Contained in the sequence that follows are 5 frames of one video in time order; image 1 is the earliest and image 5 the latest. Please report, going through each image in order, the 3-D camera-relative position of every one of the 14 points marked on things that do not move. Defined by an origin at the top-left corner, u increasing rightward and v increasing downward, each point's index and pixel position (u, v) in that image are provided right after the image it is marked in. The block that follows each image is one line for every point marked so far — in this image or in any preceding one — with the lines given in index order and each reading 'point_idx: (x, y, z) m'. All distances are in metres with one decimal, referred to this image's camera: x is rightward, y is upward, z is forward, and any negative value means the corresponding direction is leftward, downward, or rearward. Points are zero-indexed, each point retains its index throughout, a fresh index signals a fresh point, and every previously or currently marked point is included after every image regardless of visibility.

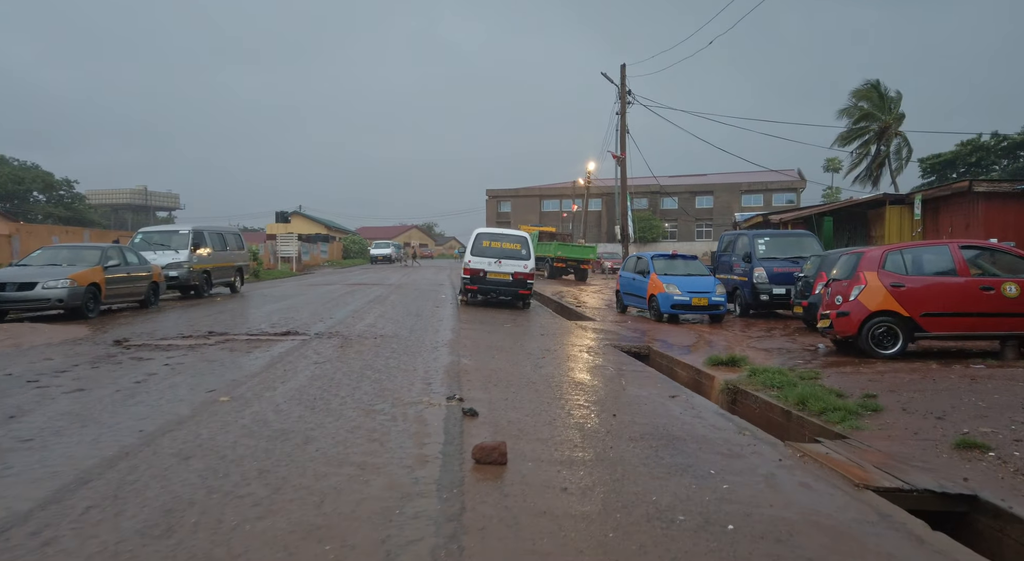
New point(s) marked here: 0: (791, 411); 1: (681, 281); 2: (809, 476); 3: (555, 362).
0: (+2.6, -1.2, +5.6) m
1: (+3.8, 0.0, +13.5) m
2: (+1.9, -1.3, +3.9) m
3: (+0.6, -1.1, +7.9) m
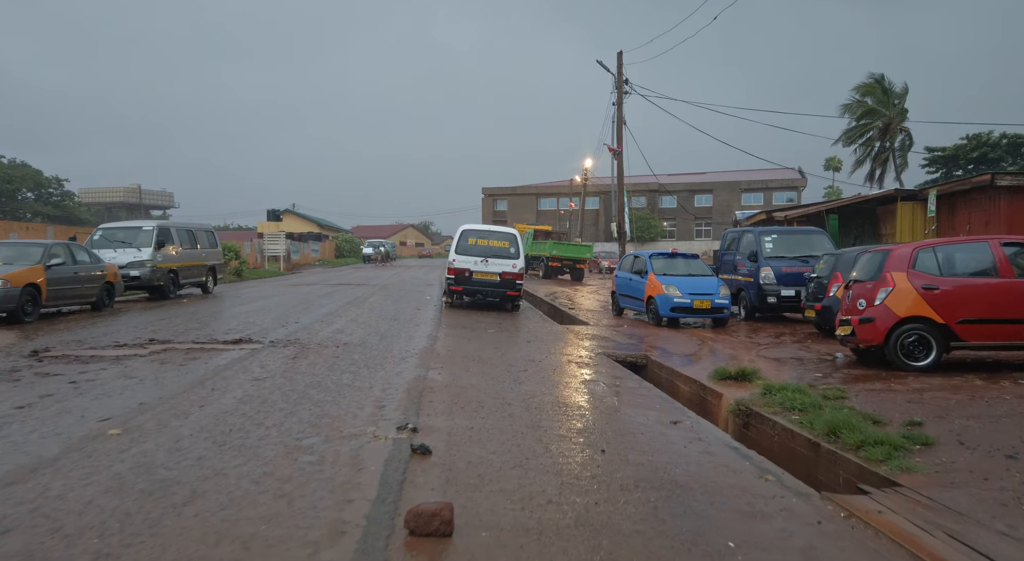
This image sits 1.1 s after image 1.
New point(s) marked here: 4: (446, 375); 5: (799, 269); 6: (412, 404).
0: (+2.3, -1.2, +4.6) m
1: (+3.5, 0.0, +12.5) m
2: (+1.7, -1.3, +2.9) m
3: (+0.3, -1.1, +6.9) m
4: (-0.7, -1.0, +6.5) m
5: (+5.9, +0.2, +12.4) m
6: (-0.9, -1.1, +5.2) m
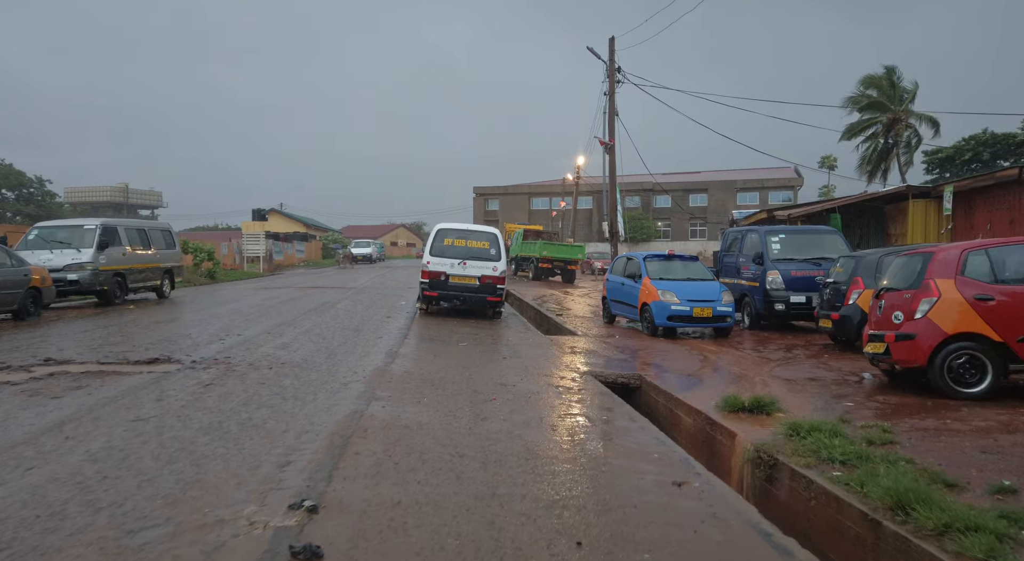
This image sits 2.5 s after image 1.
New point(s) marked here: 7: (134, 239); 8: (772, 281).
0: (+2.0, -1.3, +3.3) m
1: (+3.1, -0.1, +11.2) m
2: (+1.4, -1.4, +1.6) m
3: (0.0, -1.2, +5.6) m
4: (-1.1, -1.1, +5.2) m
5: (+5.5, +0.1, +11.1) m
6: (-1.2, -1.2, +3.9) m
7: (-8.9, +1.0, +14.2) m
8: (+4.8, 0.0, +11.2) m
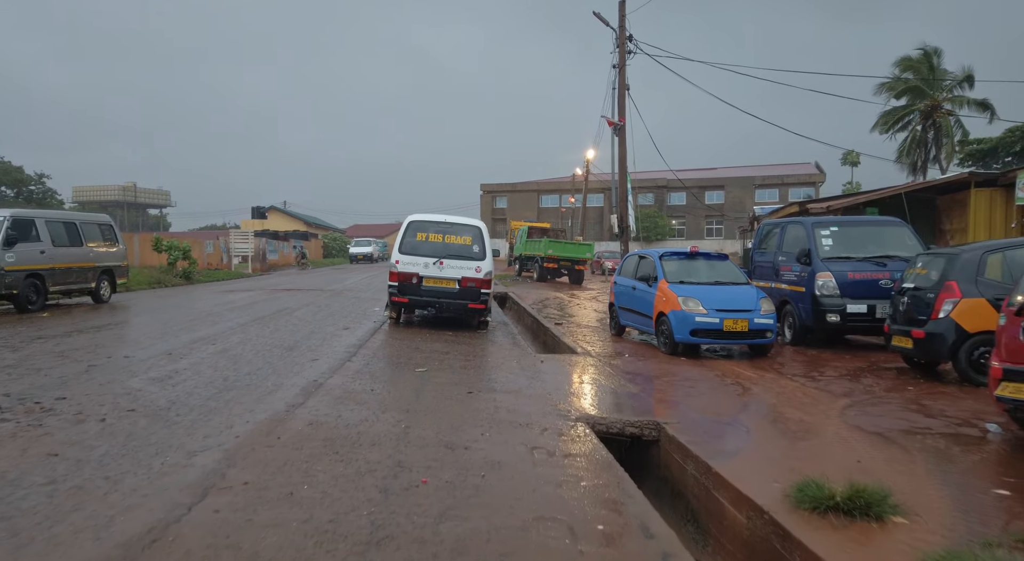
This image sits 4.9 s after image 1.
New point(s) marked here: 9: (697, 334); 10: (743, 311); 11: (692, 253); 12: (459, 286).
0: (+1.6, -1.4, +1.0) m
1: (+2.9, -0.2, +8.9) m
2: (+0.9, -1.5, -0.7) m
3: (-0.4, -1.3, +3.3) m
4: (-1.4, -1.2, +3.0) m
5: (+5.2, +0.1, +8.7) m
6: (-1.6, -1.2, +1.7) m
7: (-9.1, +0.9, +12.1) m
8: (+4.6, -0.1, +8.8) m
9: (+2.7, -0.8, +8.6) m
10: (+3.4, -0.4, +8.7) m
11: (+3.0, +0.5, +9.9) m
12: (-0.9, -0.1, +10.5) m
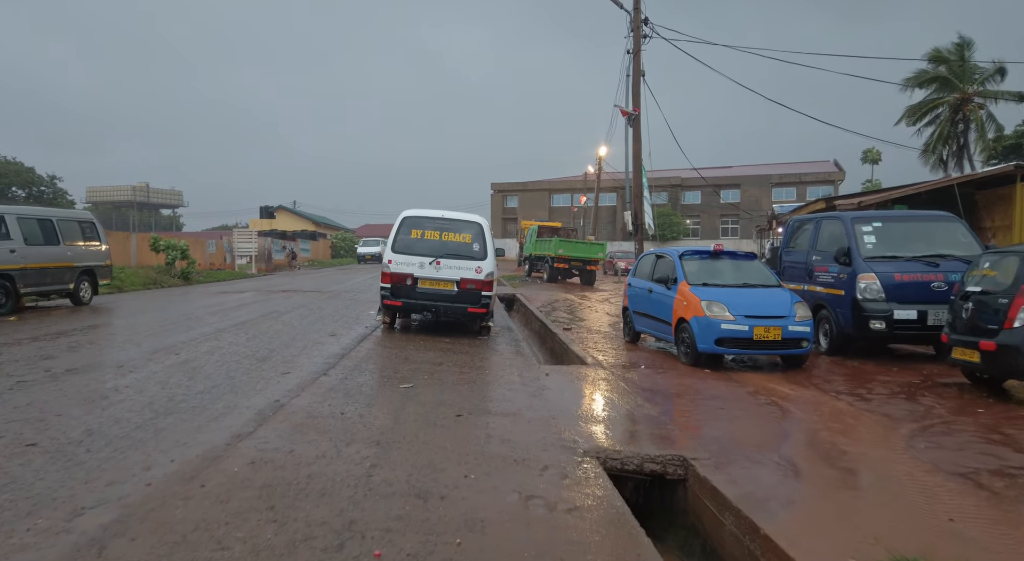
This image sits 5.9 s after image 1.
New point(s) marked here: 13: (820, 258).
0: (+1.5, -1.4, 0.0) m
1: (+2.9, -0.2, +7.9) m
2: (+0.8, -1.5, -1.6) m
3: (-0.5, -1.3, +2.4) m
4: (-1.5, -1.2, +2.1) m
5: (+5.3, 0.0, +7.7) m
6: (-1.7, -1.3, +0.8) m
7: (-9.0, +0.9, +11.3) m
8: (+4.6, -0.1, +7.8) m
9: (+2.7, -0.8, +7.6) m
10: (+3.4, -0.5, +7.7) m
11: (+3.0, +0.4, +8.9) m
12: (-0.9, -0.1, +9.5) m
13: (+4.6, +0.3, +9.0) m
